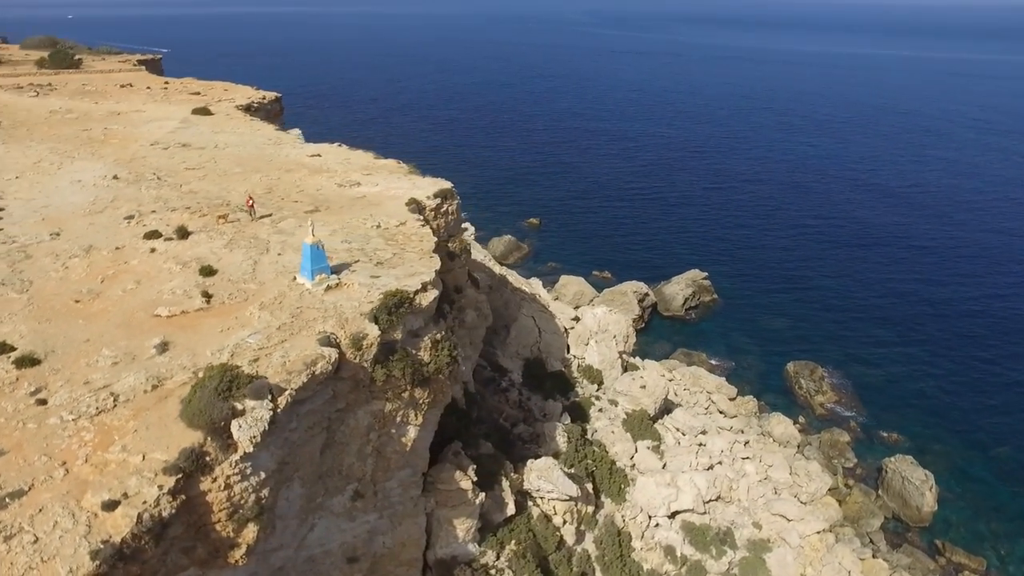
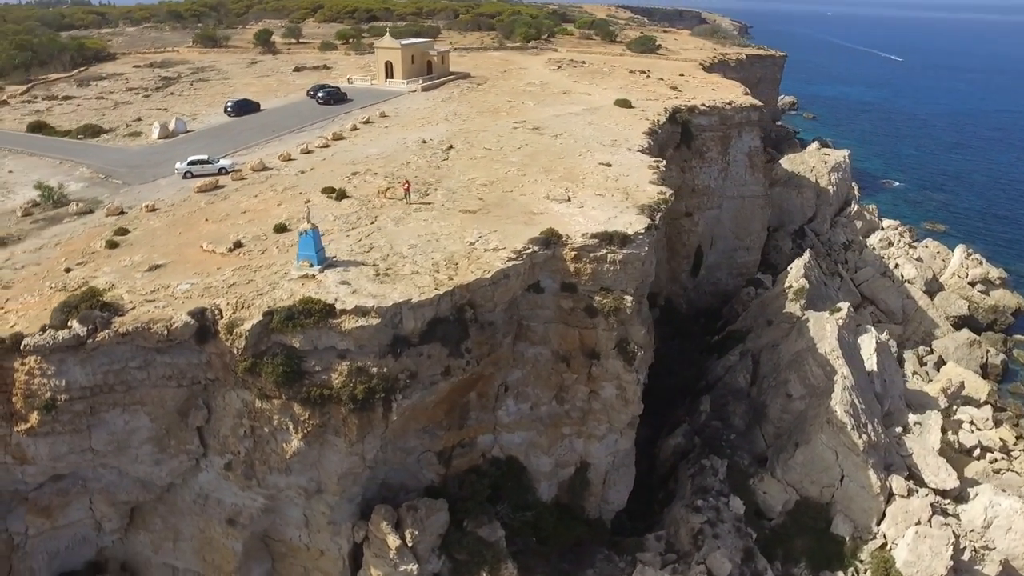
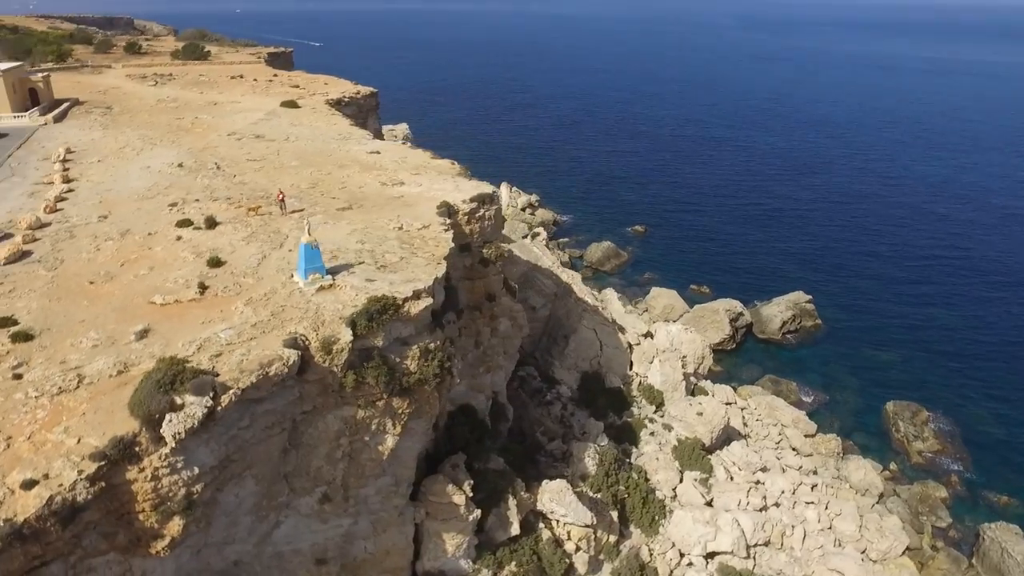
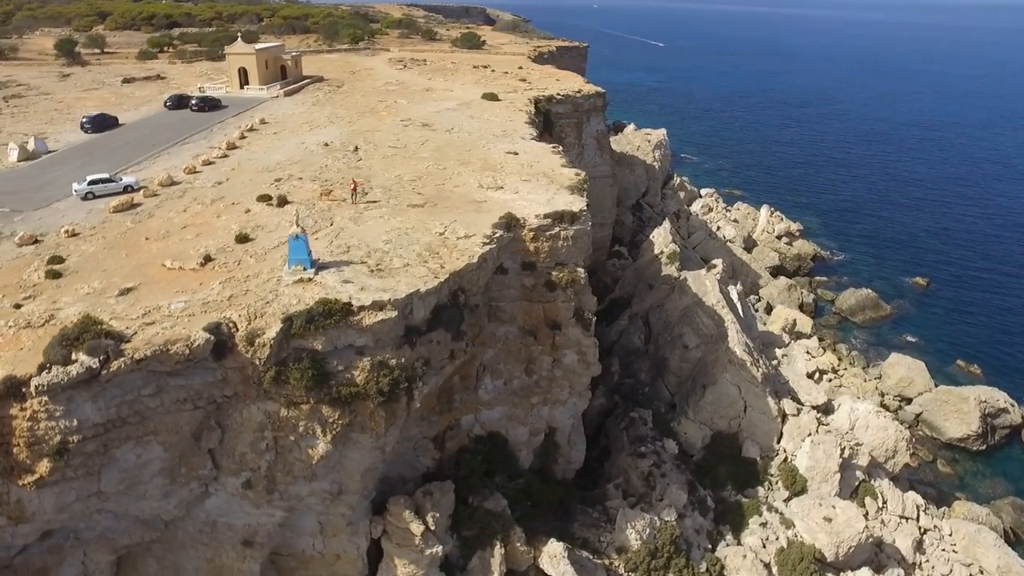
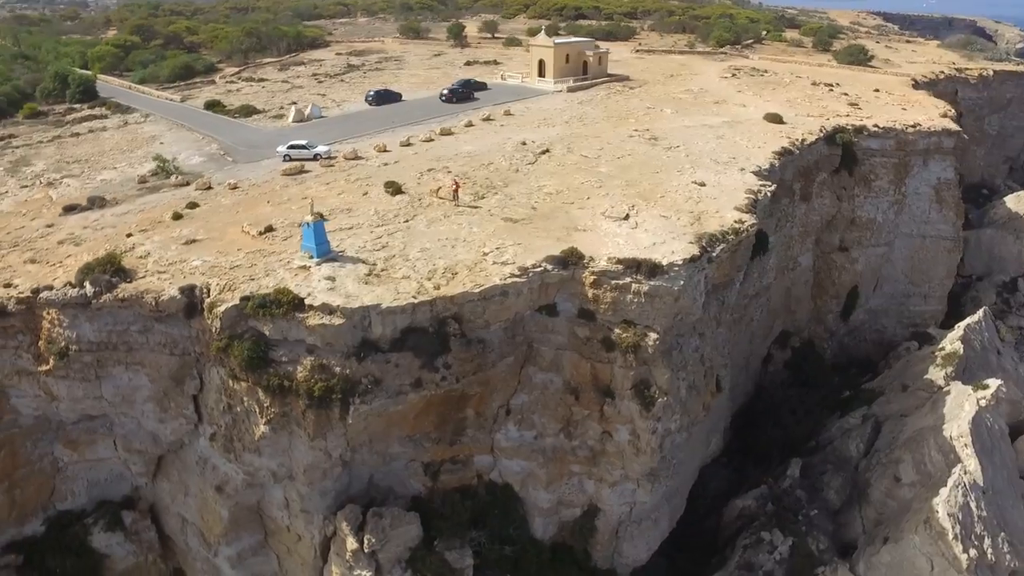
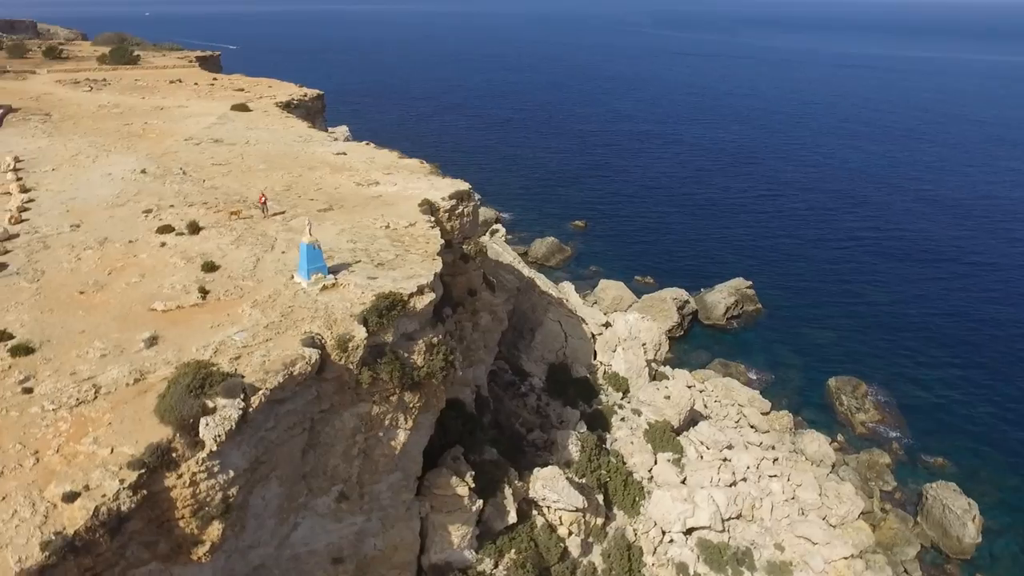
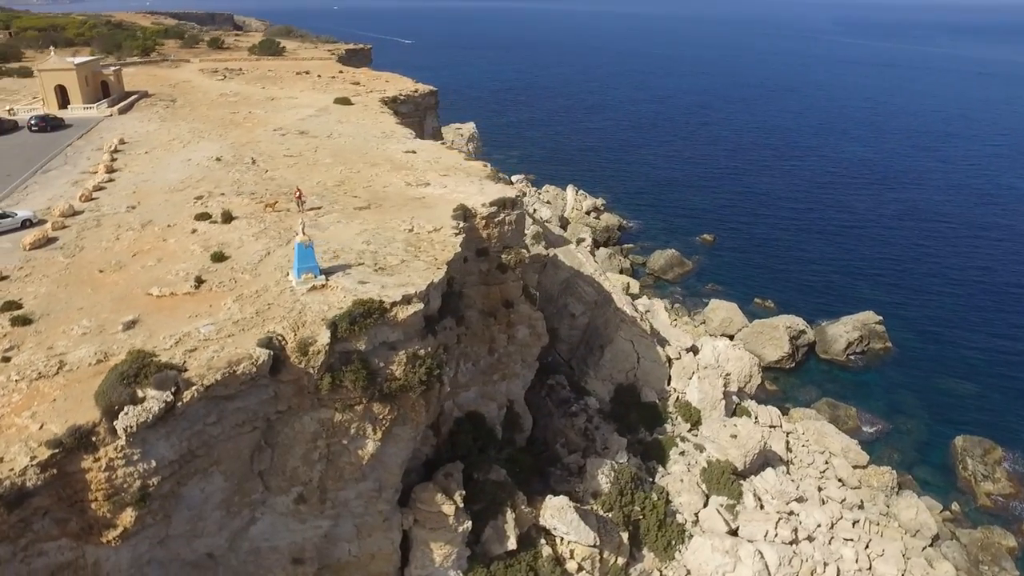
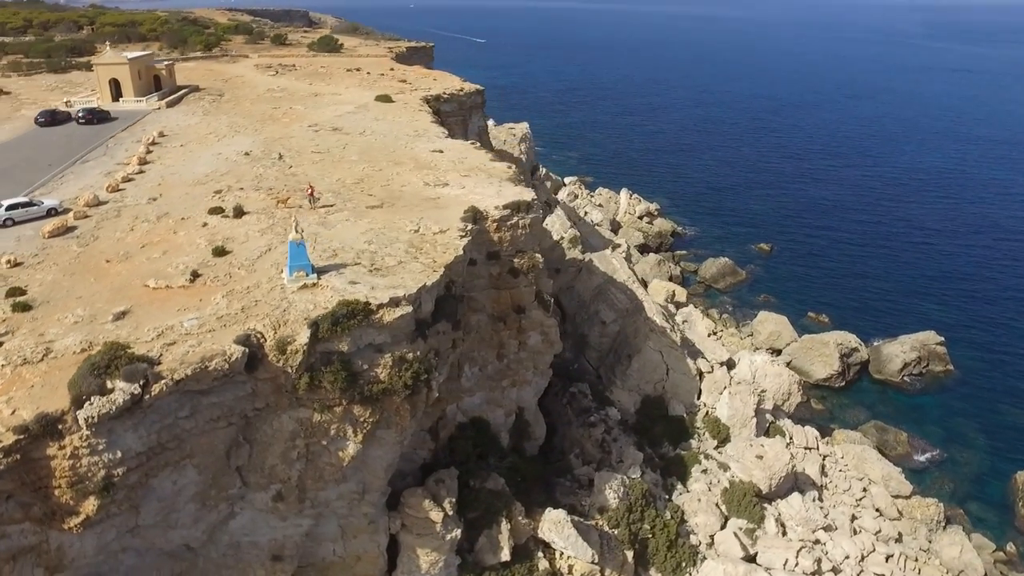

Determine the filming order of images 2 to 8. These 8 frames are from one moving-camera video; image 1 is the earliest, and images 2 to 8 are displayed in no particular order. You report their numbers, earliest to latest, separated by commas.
6, 3, 7, 8, 4, 2, 5
